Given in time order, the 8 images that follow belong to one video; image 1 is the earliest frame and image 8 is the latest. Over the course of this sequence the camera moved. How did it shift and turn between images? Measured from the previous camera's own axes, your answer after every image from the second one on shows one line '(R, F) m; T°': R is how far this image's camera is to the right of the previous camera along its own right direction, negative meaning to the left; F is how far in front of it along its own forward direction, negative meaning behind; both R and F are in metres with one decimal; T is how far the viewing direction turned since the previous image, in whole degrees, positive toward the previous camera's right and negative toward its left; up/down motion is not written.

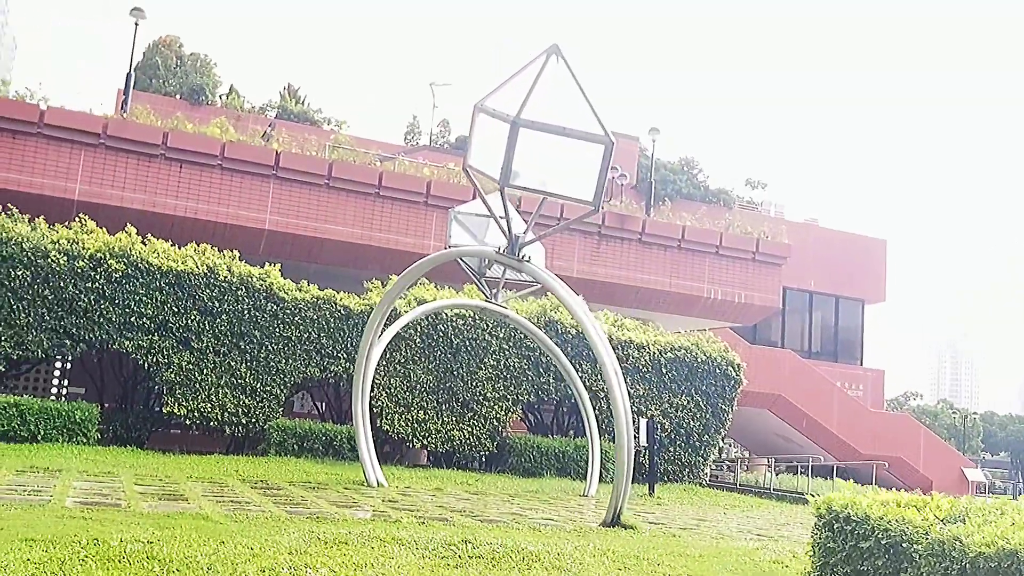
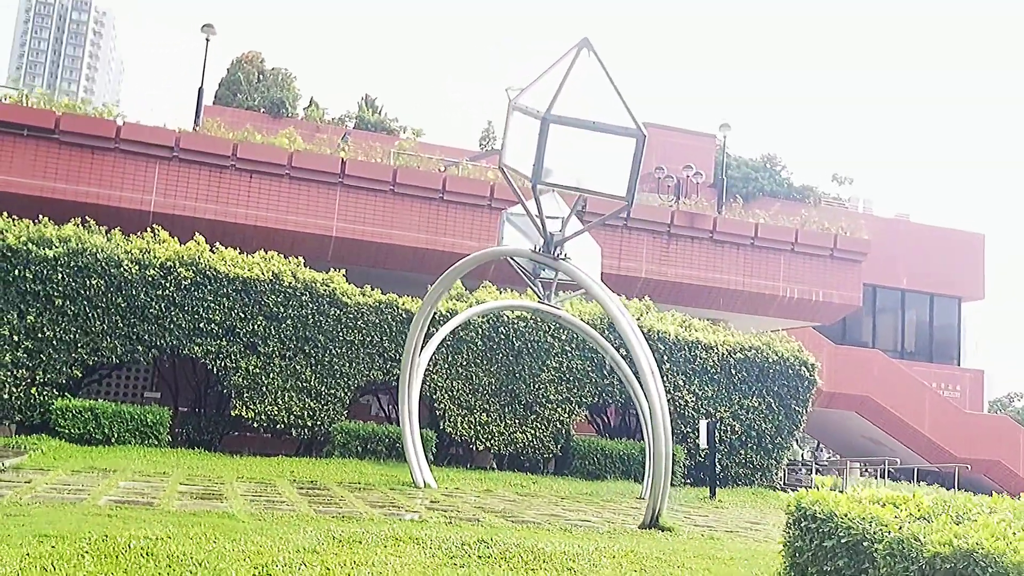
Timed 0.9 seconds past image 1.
(+0.4, +0.1) m; -6°
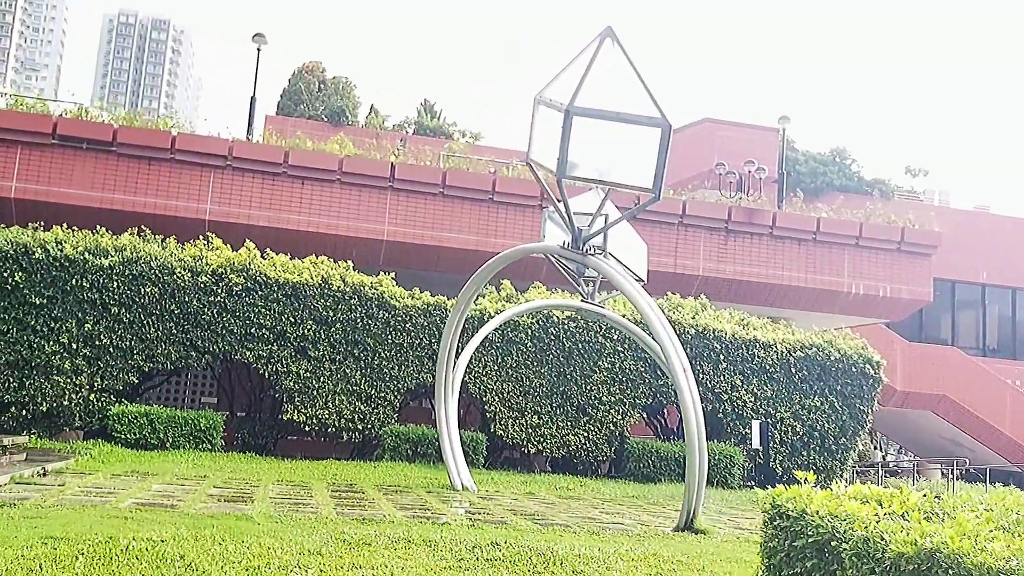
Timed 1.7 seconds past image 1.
(+0.3, +0.1) m; -4°
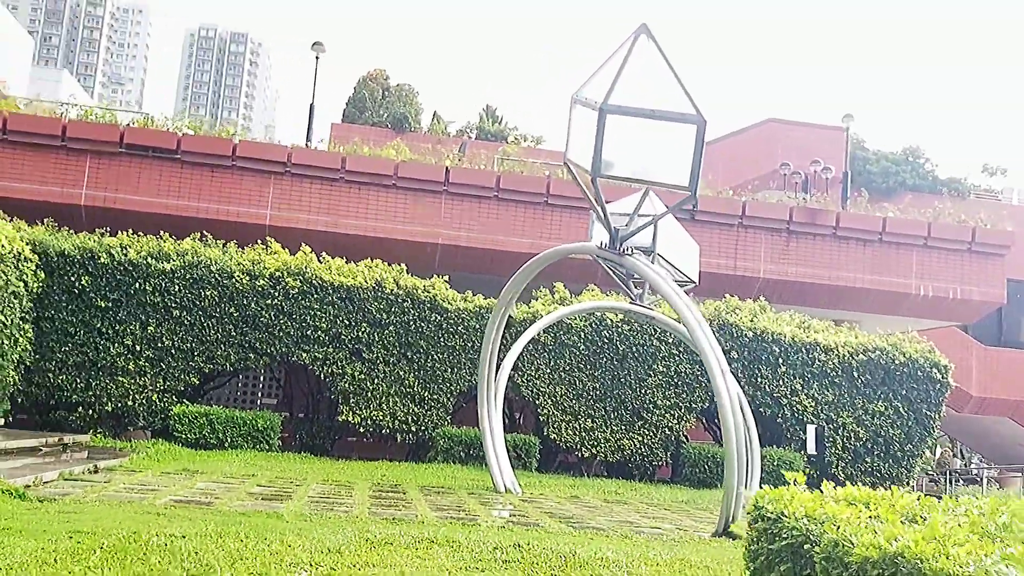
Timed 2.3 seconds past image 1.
(+0.2, 0.0) m; -4°
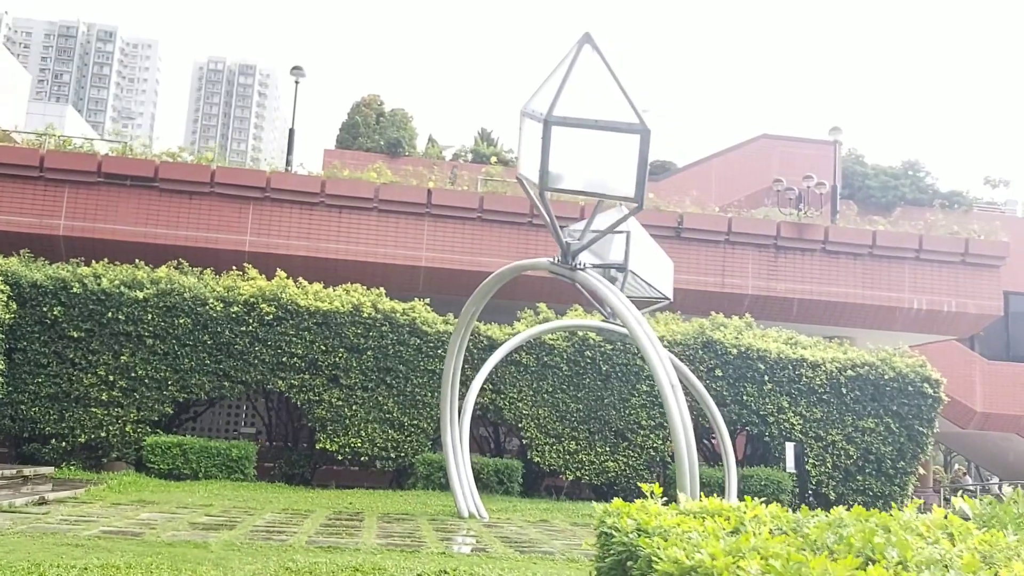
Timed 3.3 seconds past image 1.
(+0.4, +0.2) m; -1°
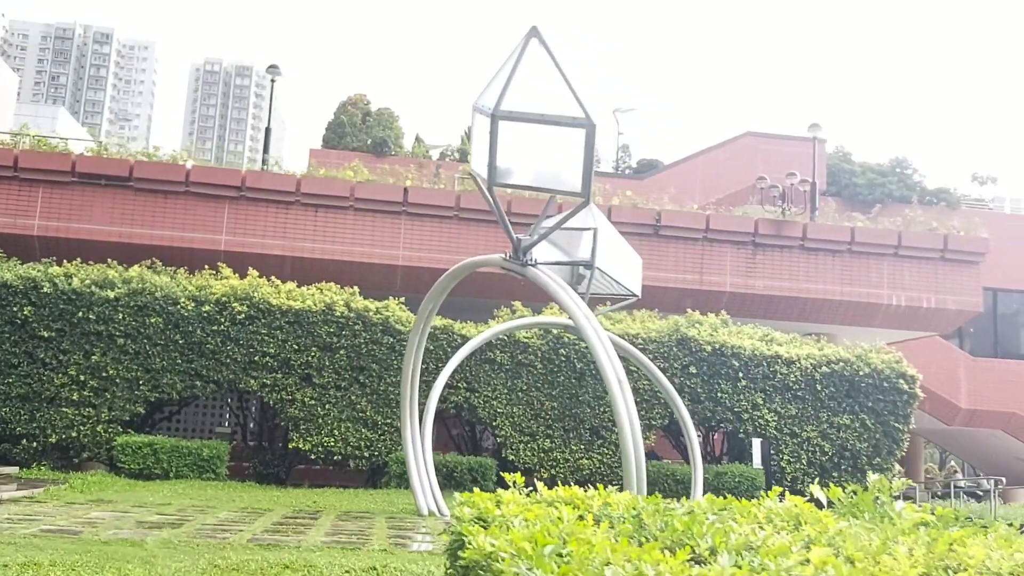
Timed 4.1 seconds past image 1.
(+0.3, 0.0) m; 0°
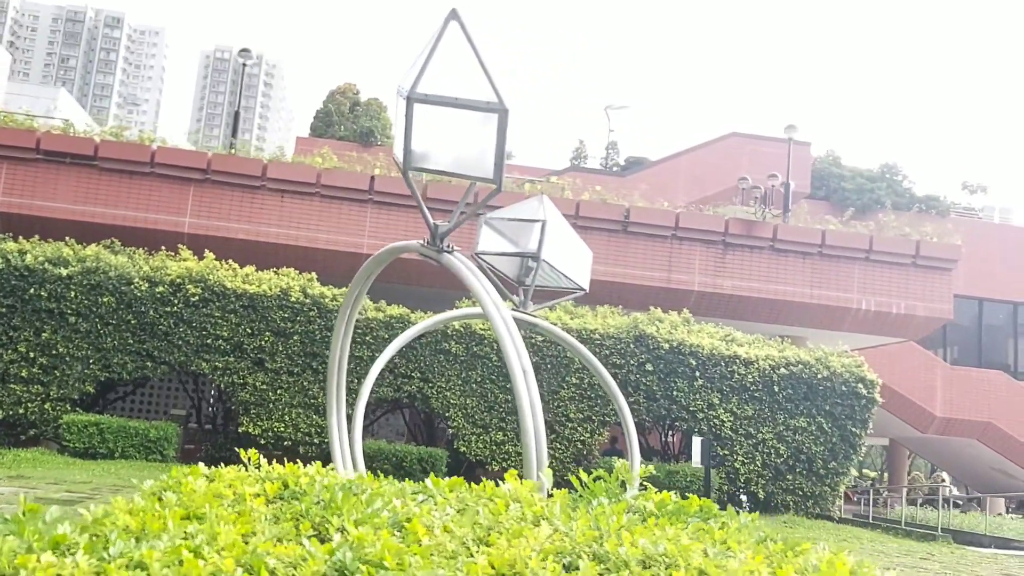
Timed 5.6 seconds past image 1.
(+0.6, +0.1) m; 0°
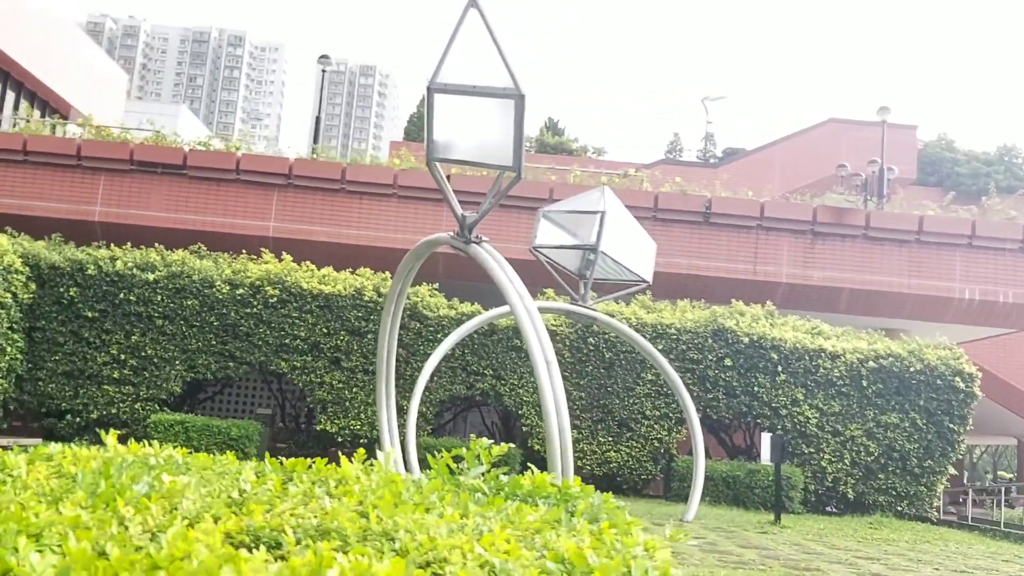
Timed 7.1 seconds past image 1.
(+0.5, +0.1) m; -7°
